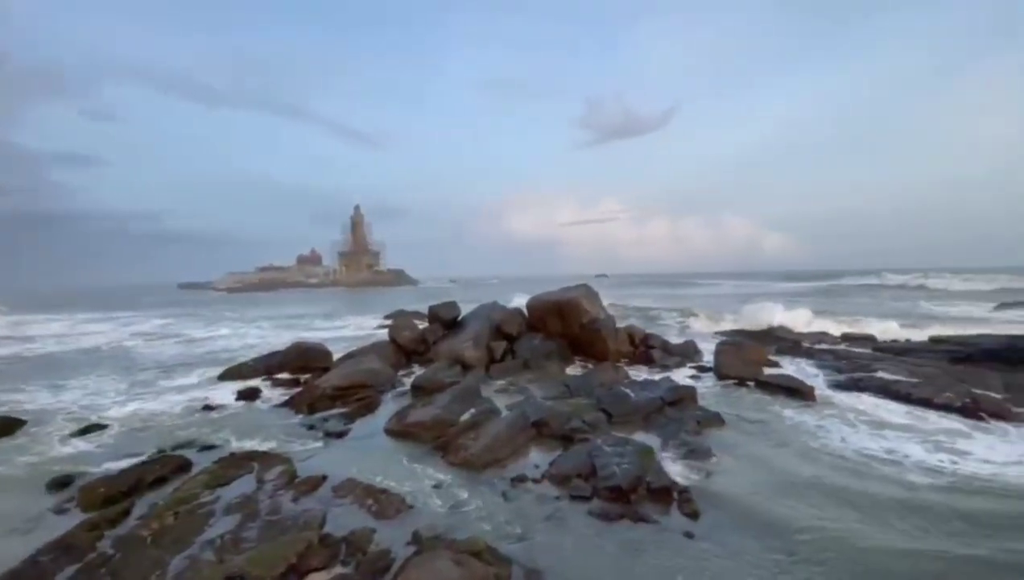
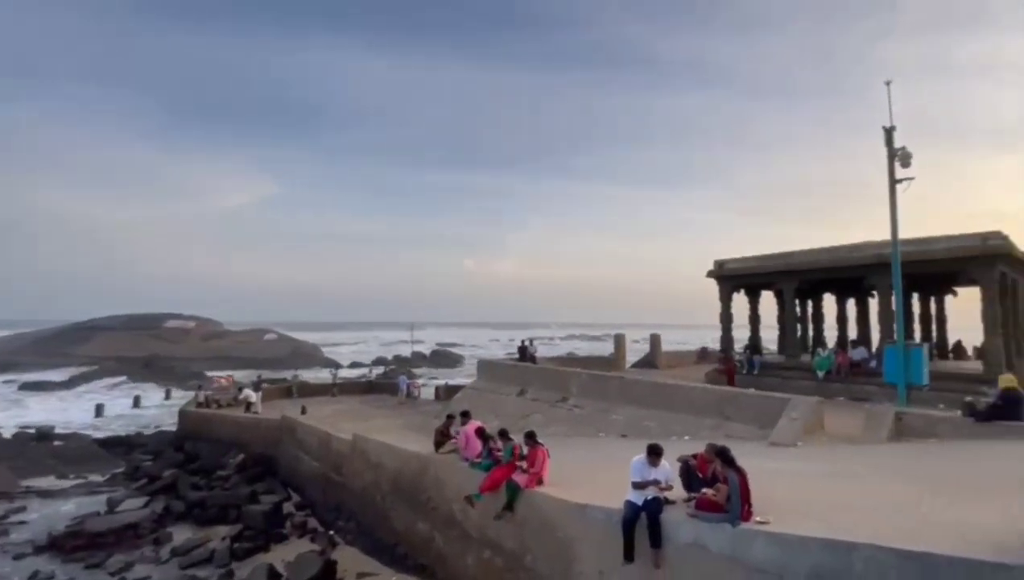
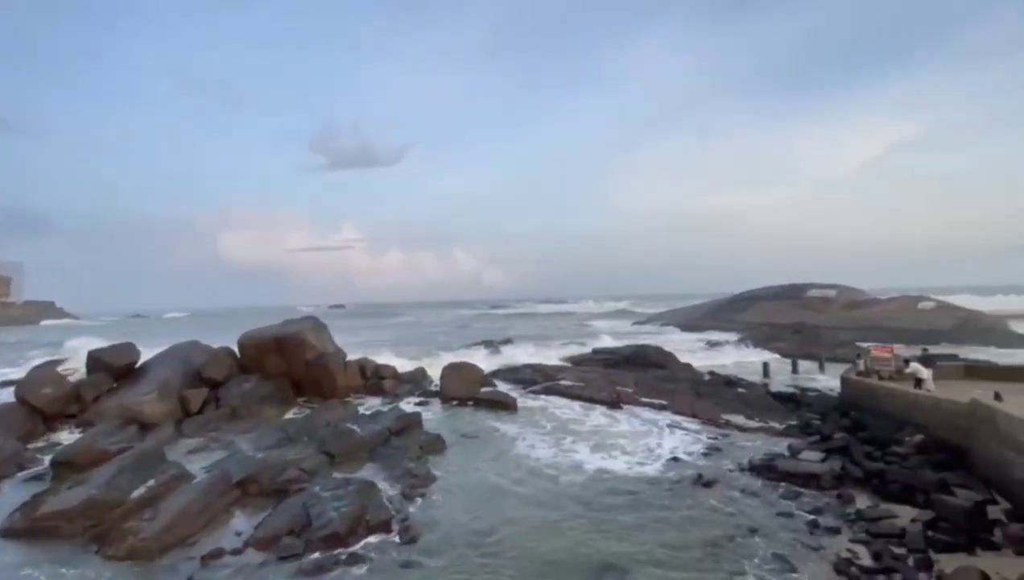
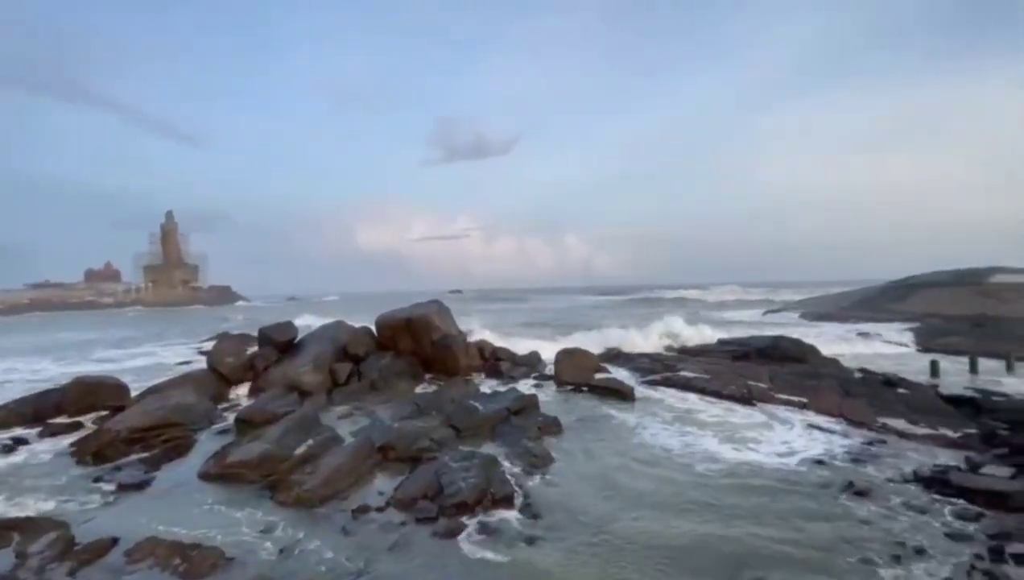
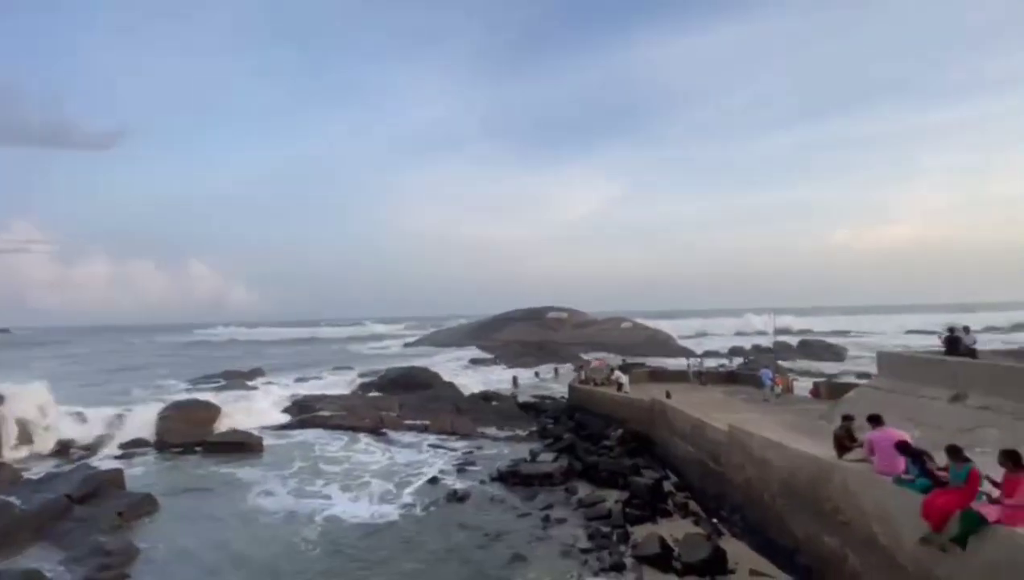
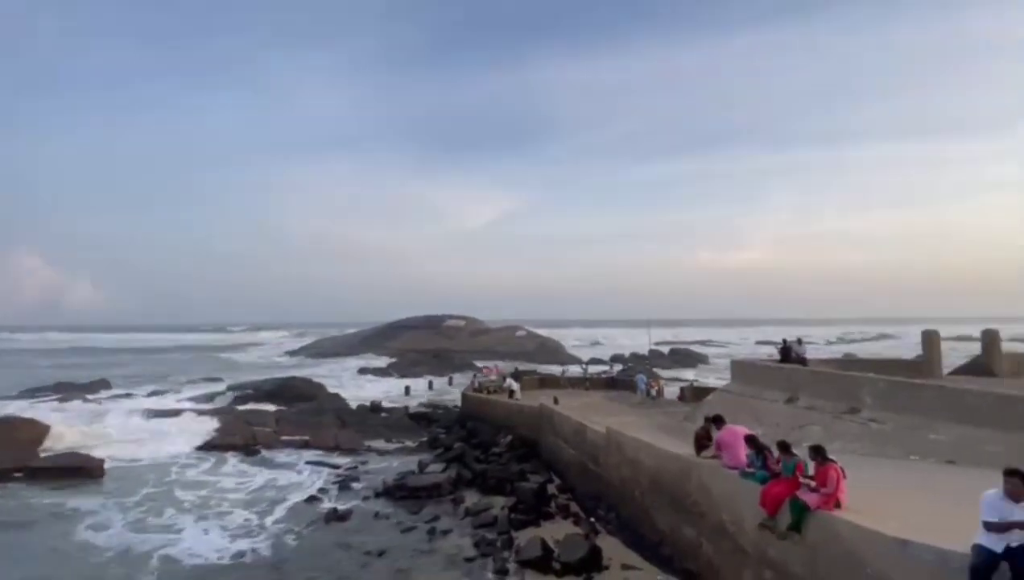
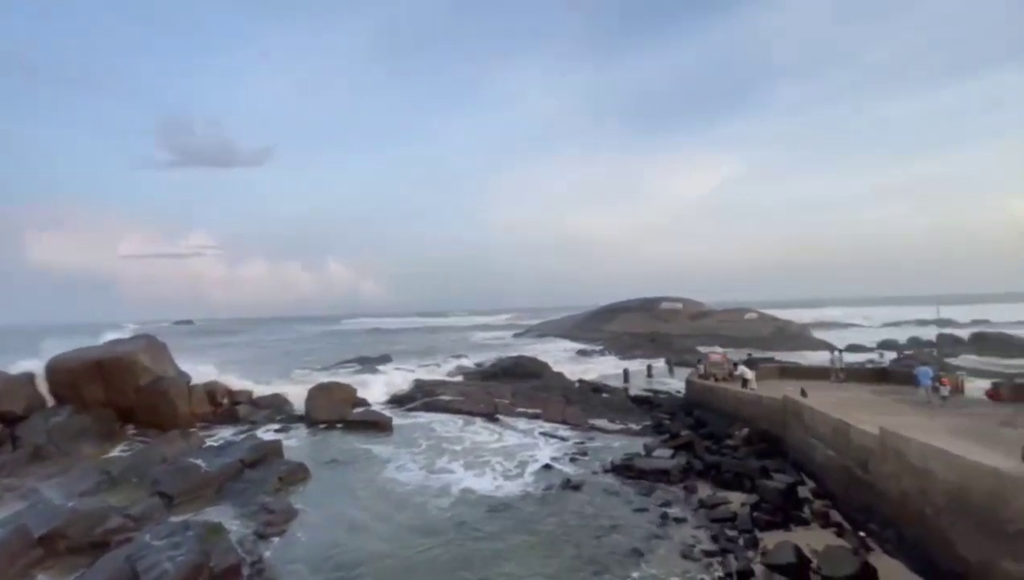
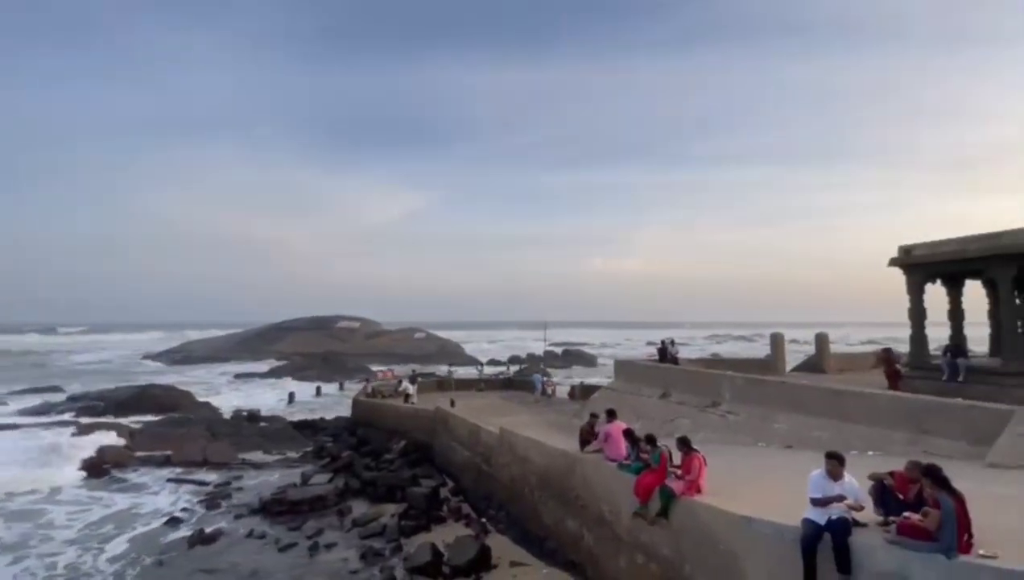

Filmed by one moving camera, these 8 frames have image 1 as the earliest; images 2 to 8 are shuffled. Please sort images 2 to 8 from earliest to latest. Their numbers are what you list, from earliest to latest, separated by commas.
4, 3, 7, 5, 6, 8, 2
